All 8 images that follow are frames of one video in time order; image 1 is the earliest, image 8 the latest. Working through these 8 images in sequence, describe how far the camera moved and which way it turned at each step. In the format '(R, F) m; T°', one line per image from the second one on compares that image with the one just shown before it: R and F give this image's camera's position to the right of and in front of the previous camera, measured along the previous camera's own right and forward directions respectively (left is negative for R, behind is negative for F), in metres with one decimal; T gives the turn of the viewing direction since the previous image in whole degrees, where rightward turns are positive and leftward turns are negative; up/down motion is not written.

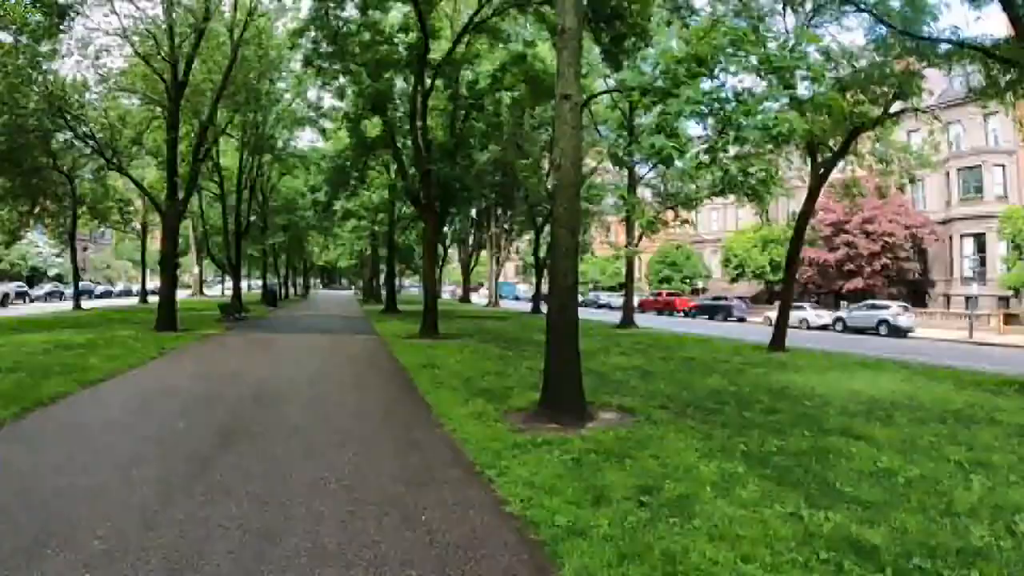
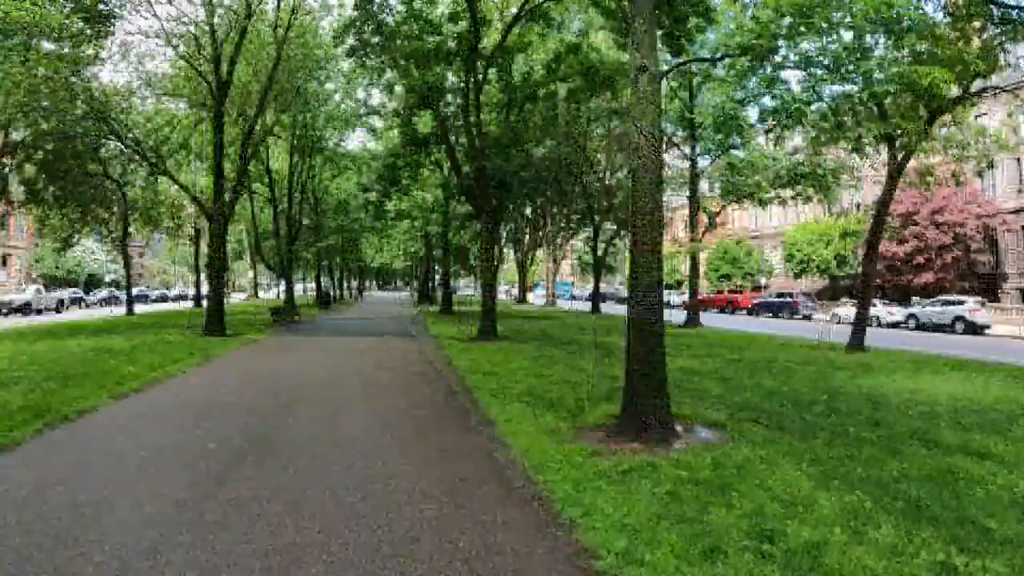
(-0.2, +1.1) m; -3°
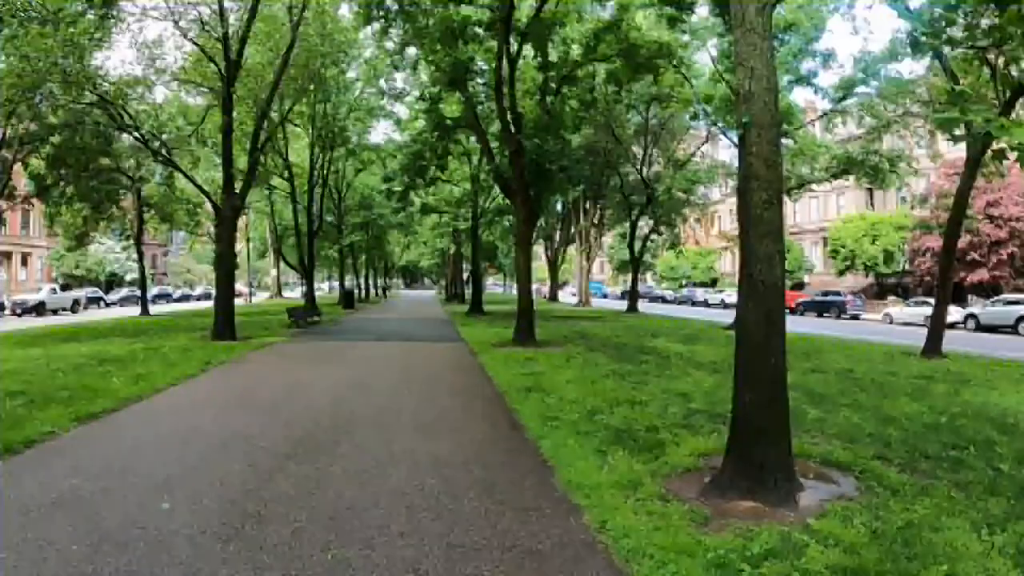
(-0.3, +2.1) m; -2°
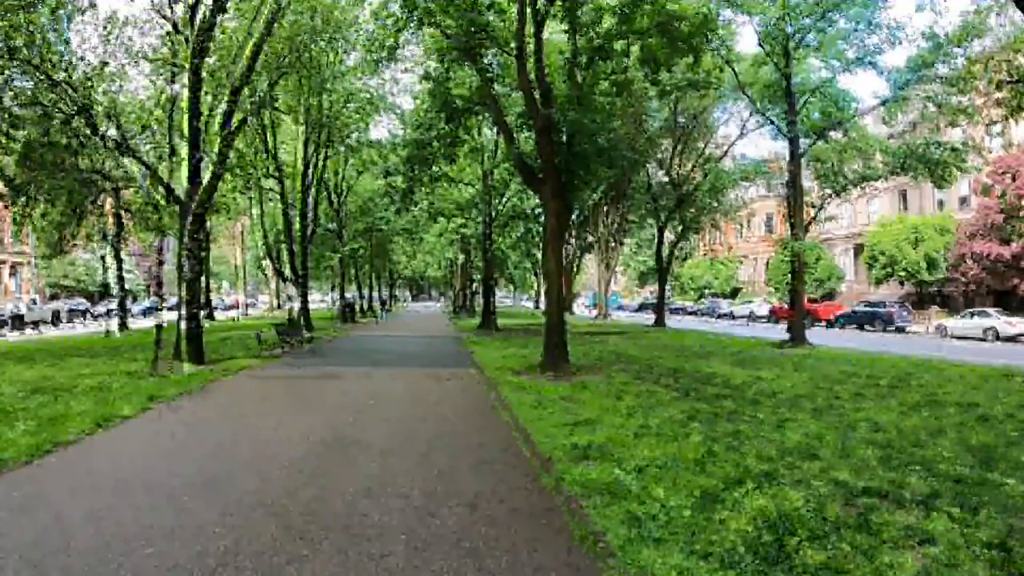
(-0.3, +3.4) m; -1°
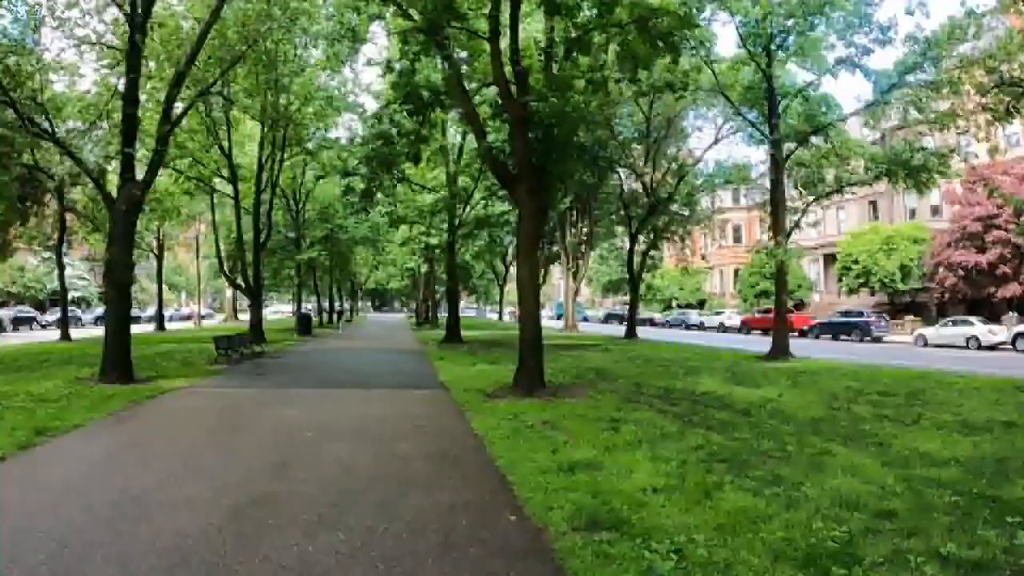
(-0.1, +1.7) m; +2°
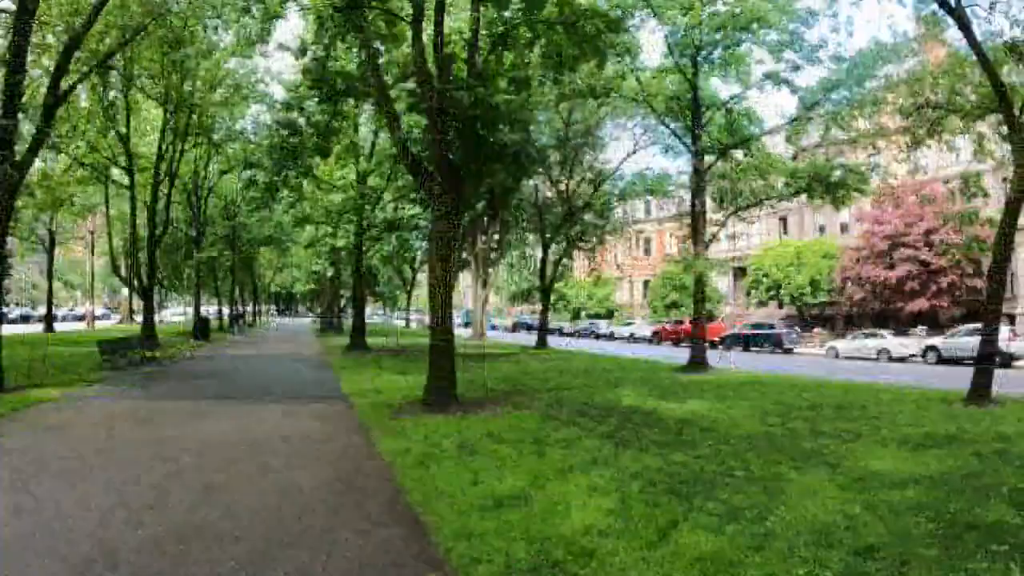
(-0.1, +0.8) m; +6°
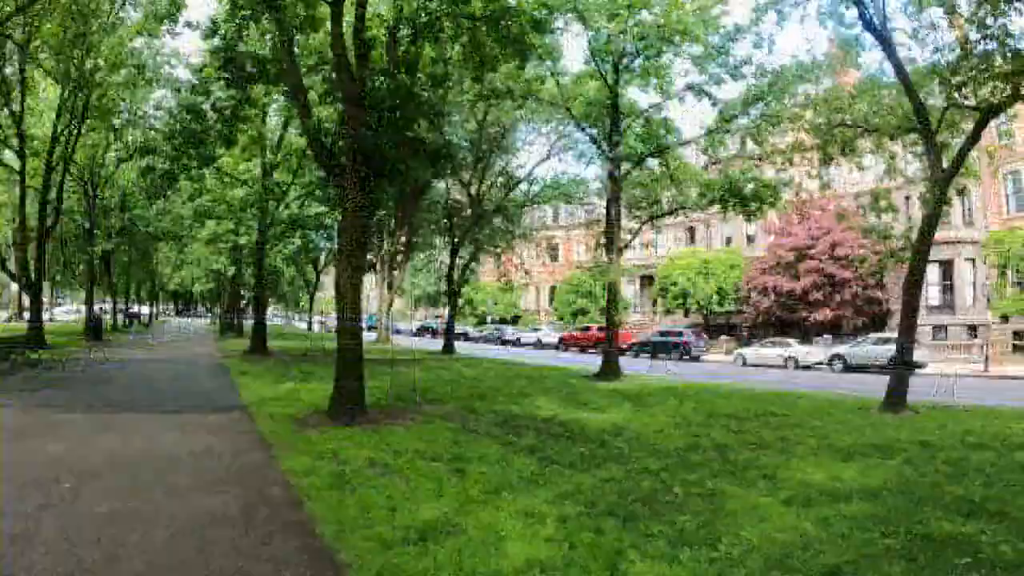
(-0.3, +0.5) m; +6°
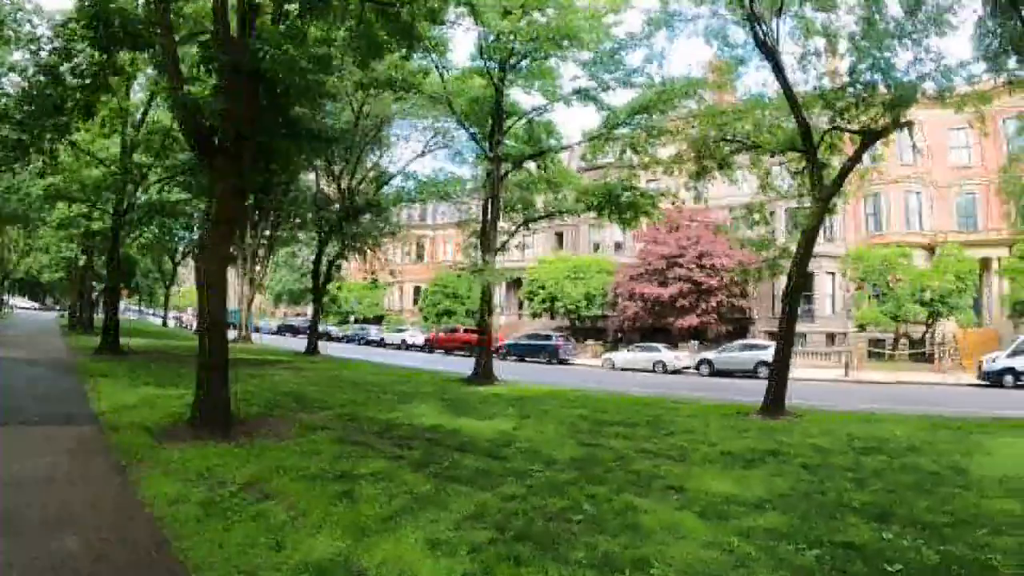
(-0.4, +0.6) m; +9°
